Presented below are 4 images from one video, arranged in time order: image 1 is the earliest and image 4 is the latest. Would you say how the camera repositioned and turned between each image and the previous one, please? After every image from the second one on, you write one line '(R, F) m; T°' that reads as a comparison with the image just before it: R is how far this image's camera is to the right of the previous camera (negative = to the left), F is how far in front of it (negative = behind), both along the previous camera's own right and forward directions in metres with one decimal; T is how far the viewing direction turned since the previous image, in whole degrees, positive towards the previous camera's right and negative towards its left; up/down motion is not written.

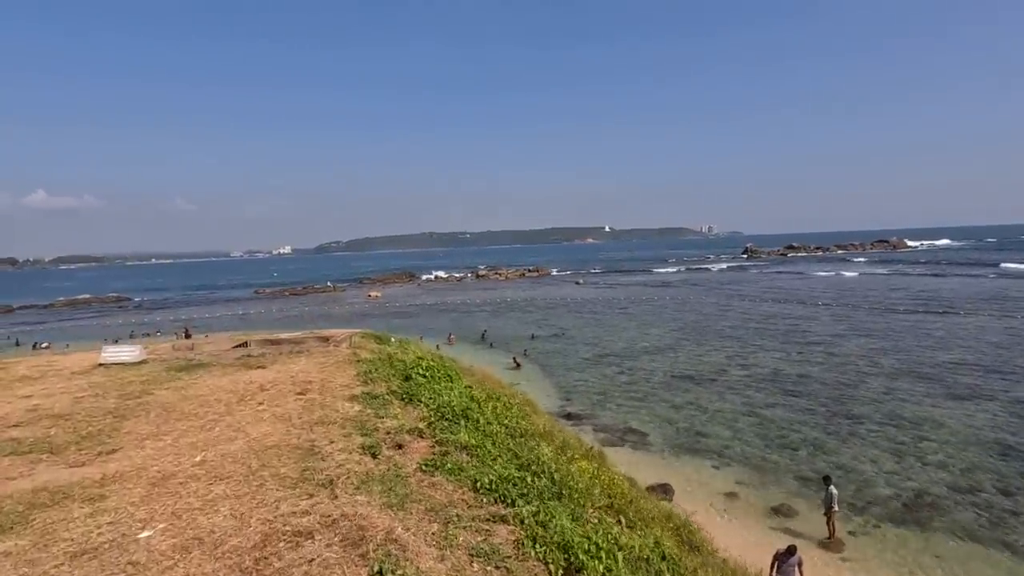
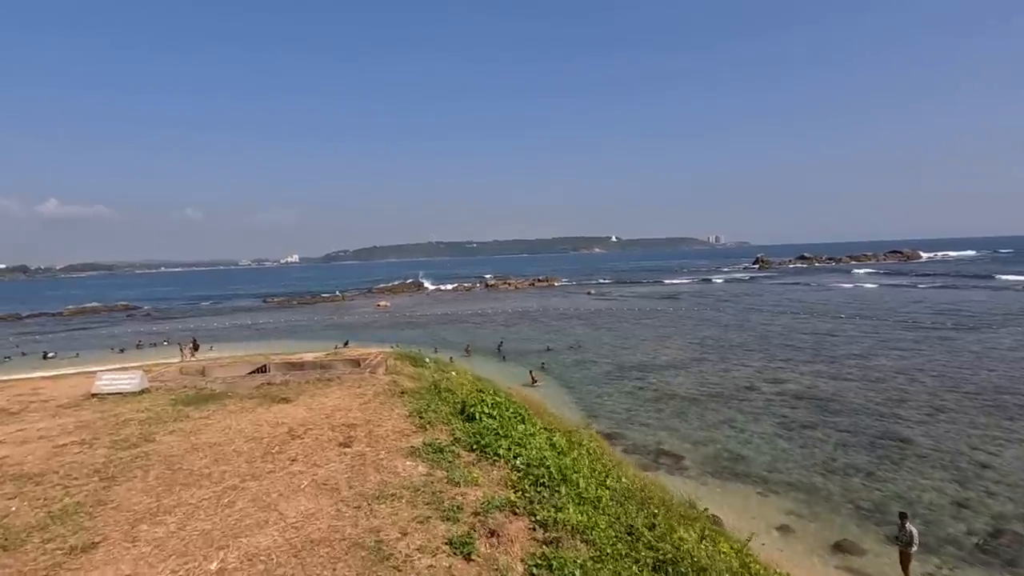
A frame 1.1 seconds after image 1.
(-0.6, +1.0) m; -1°
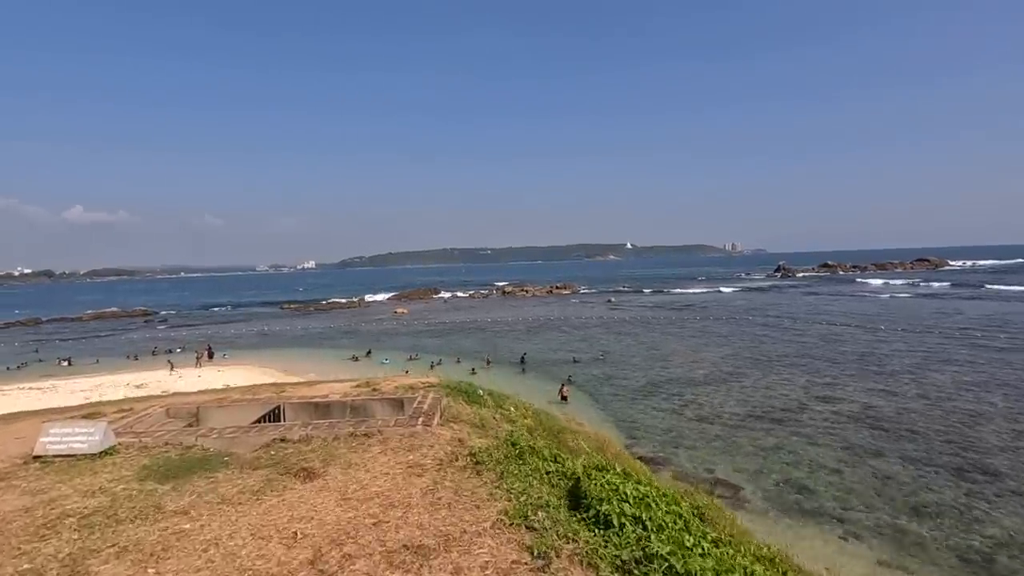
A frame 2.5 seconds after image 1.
(-0.6, +1.5) m; -1°
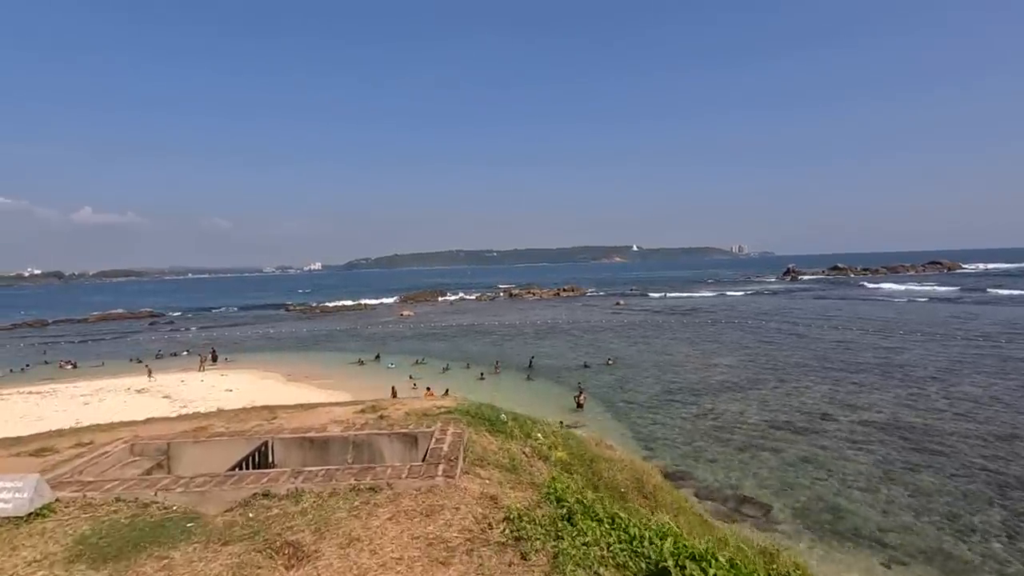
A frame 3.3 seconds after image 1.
(-0.2, +0.8) m; -1°
